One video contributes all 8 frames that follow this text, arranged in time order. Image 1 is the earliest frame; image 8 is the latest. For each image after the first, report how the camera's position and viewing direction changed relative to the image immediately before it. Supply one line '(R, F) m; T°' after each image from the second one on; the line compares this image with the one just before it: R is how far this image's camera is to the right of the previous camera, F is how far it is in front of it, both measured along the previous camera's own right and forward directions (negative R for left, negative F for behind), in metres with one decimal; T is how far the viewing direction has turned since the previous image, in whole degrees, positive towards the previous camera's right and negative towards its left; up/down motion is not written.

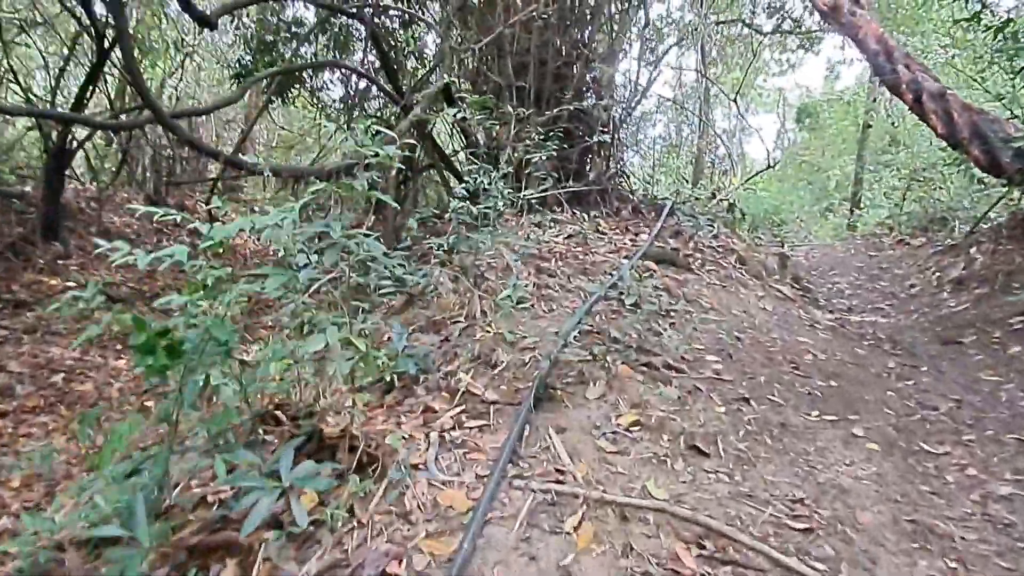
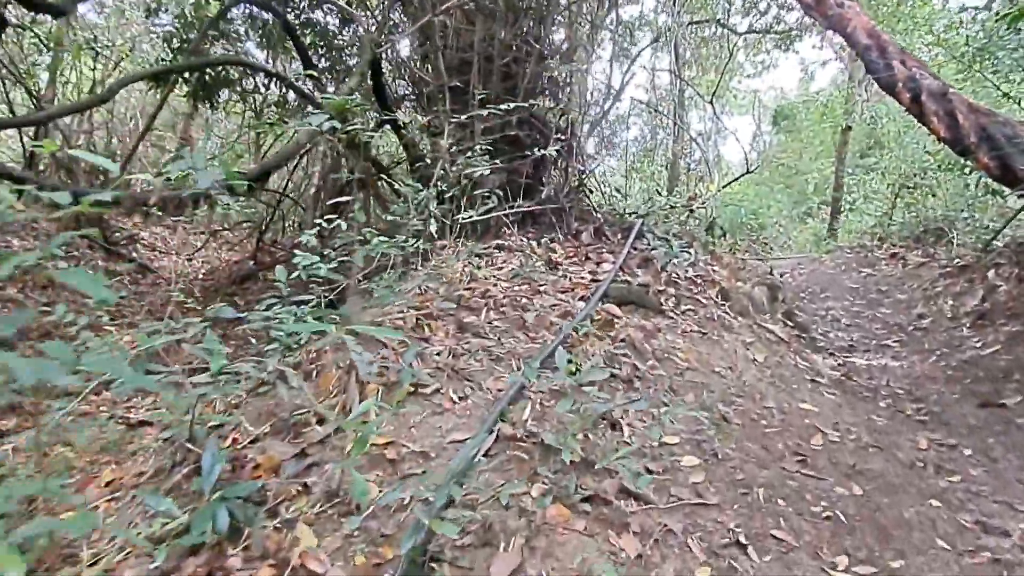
(+0.2, +0.8) m; +2°
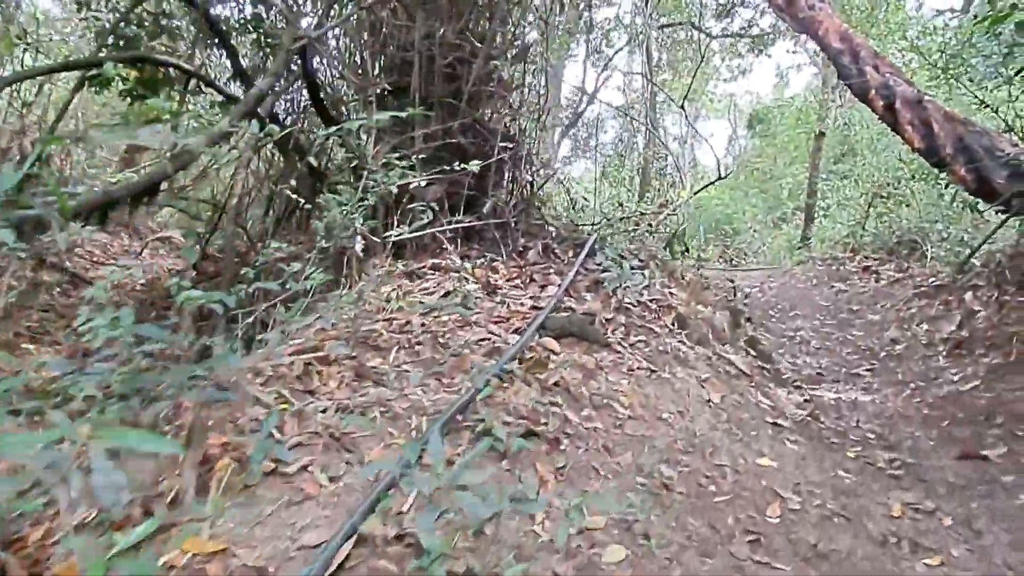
(+0.2, +0.4) m; +2°
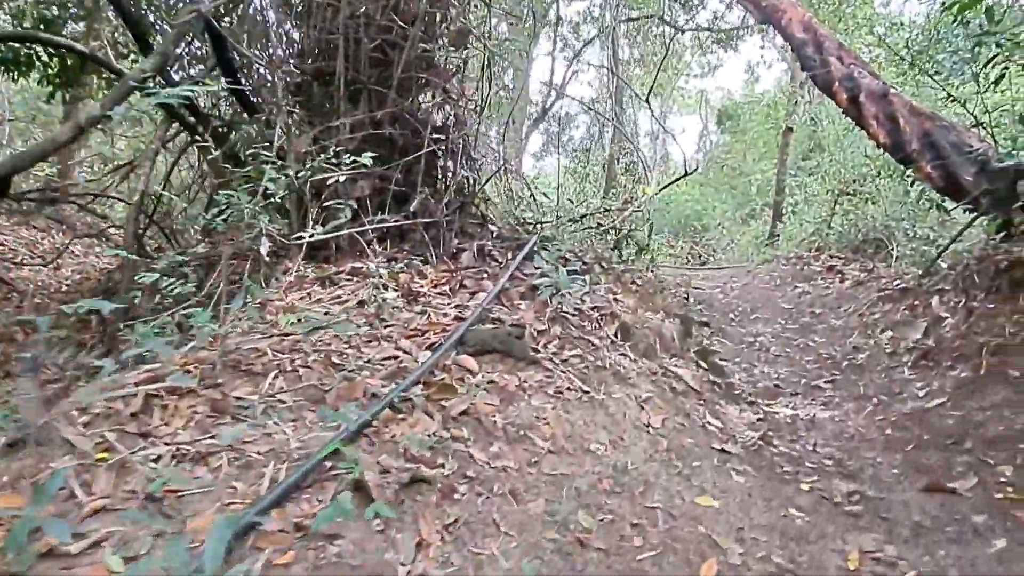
(+0.2, +0.3) m; +2°
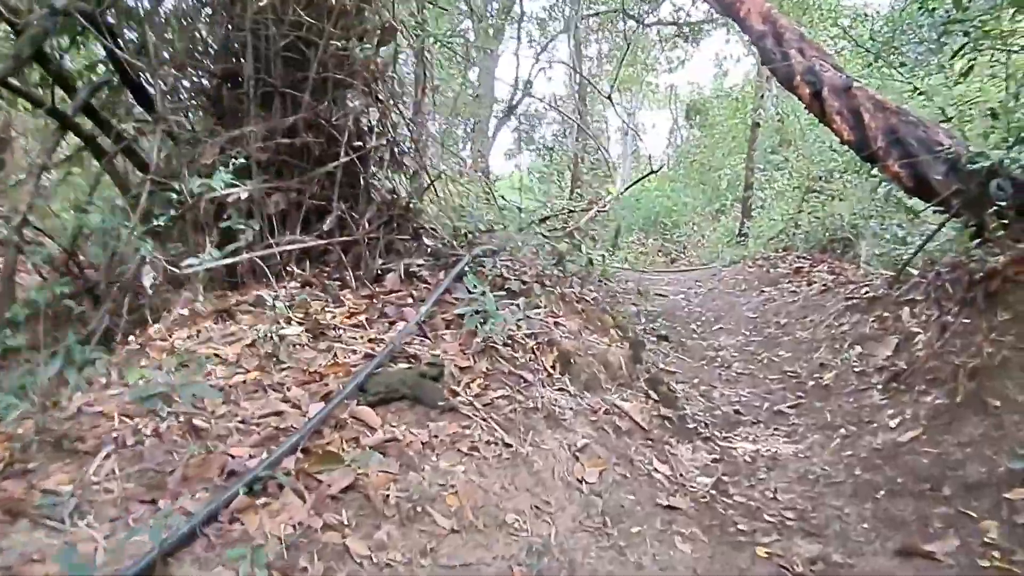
(+0.2, +0.3) m; +2°
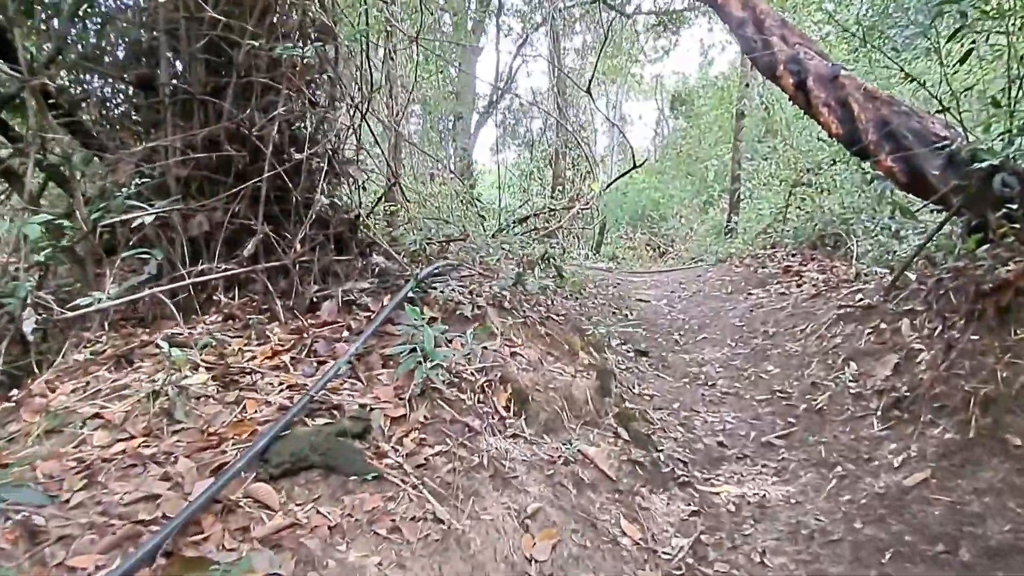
(+0.2, +0.4) m; +1°
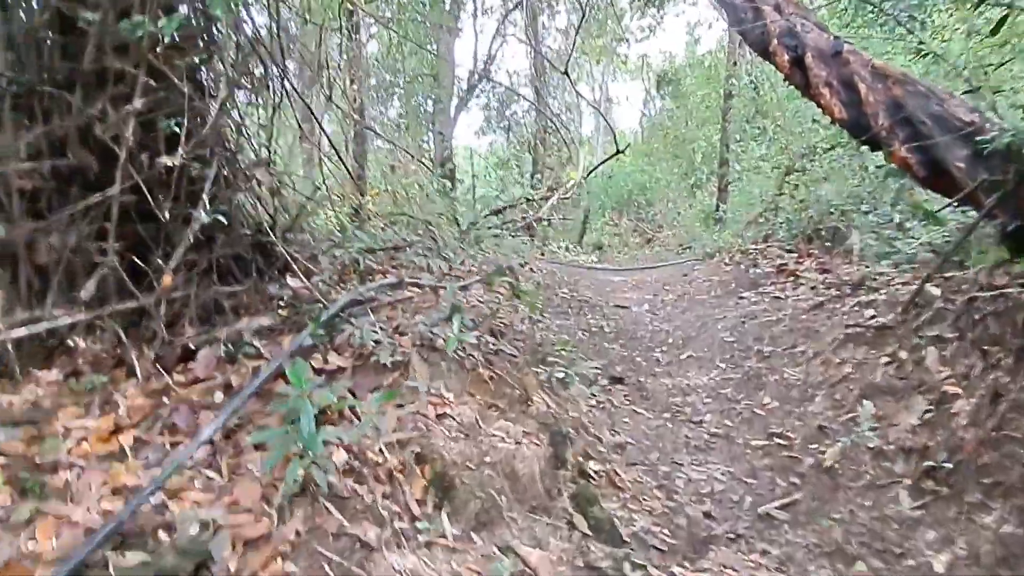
(+0.2, +0.6) m; +1°
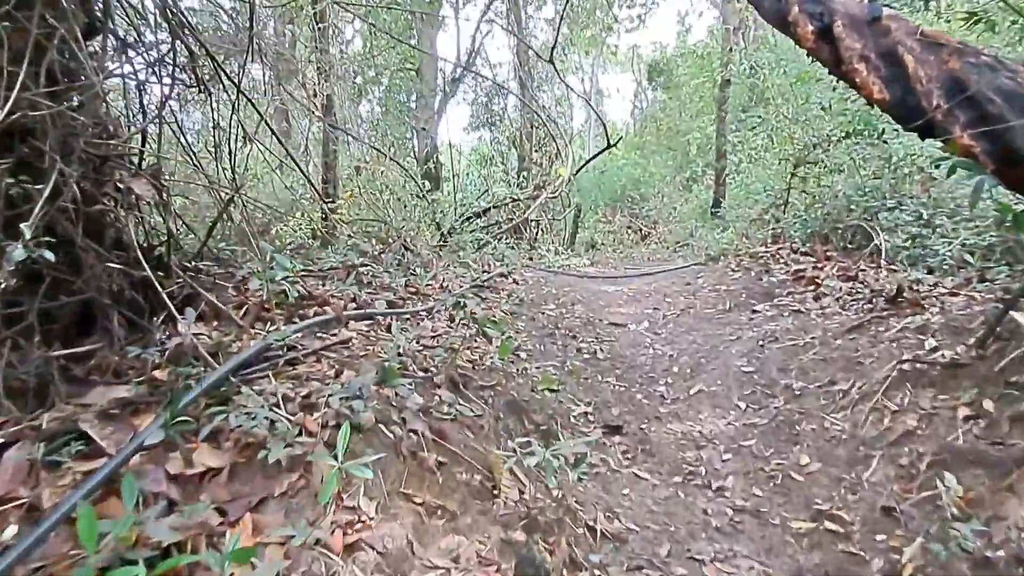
(+0.1, +0.7) m; 0°
